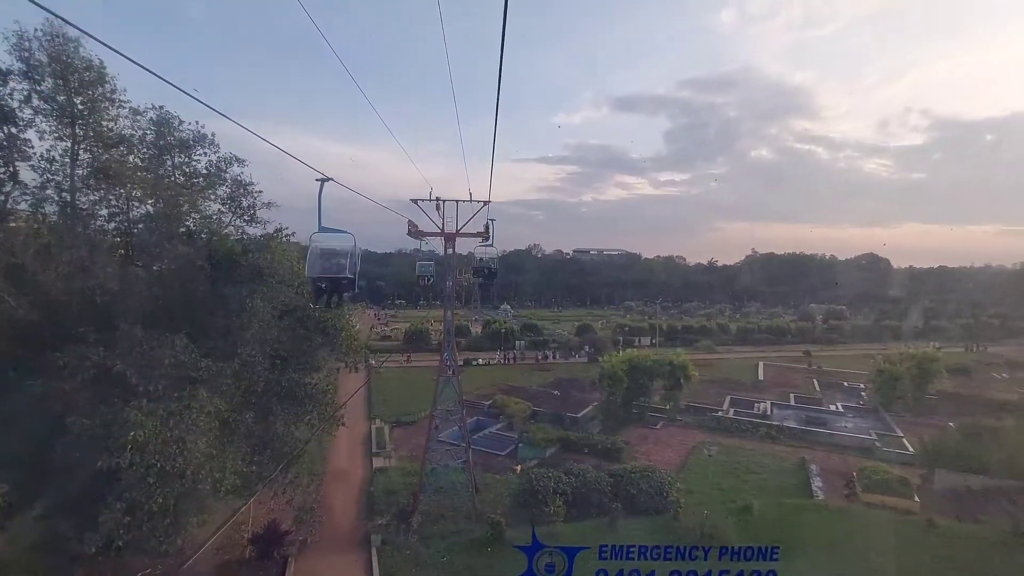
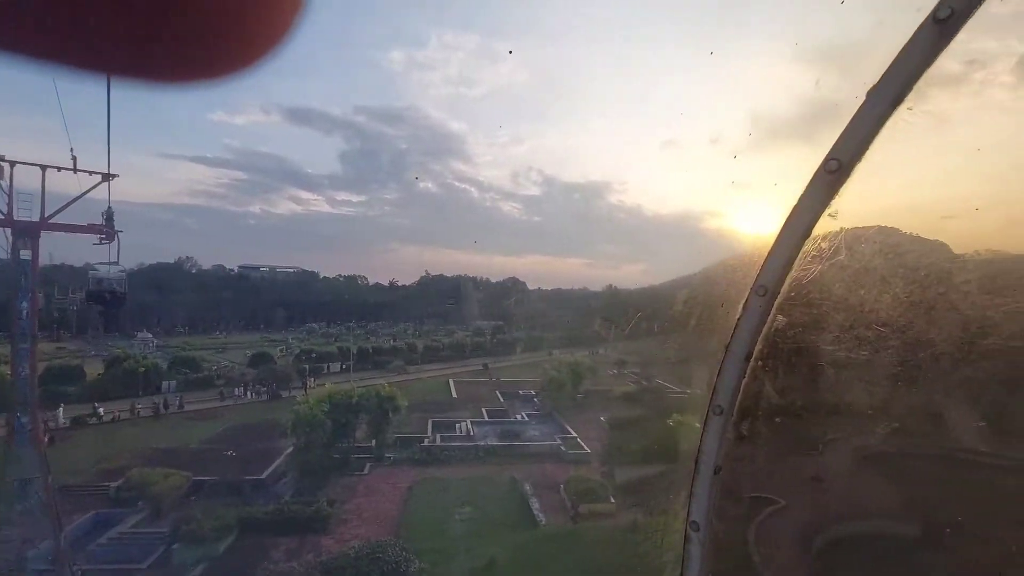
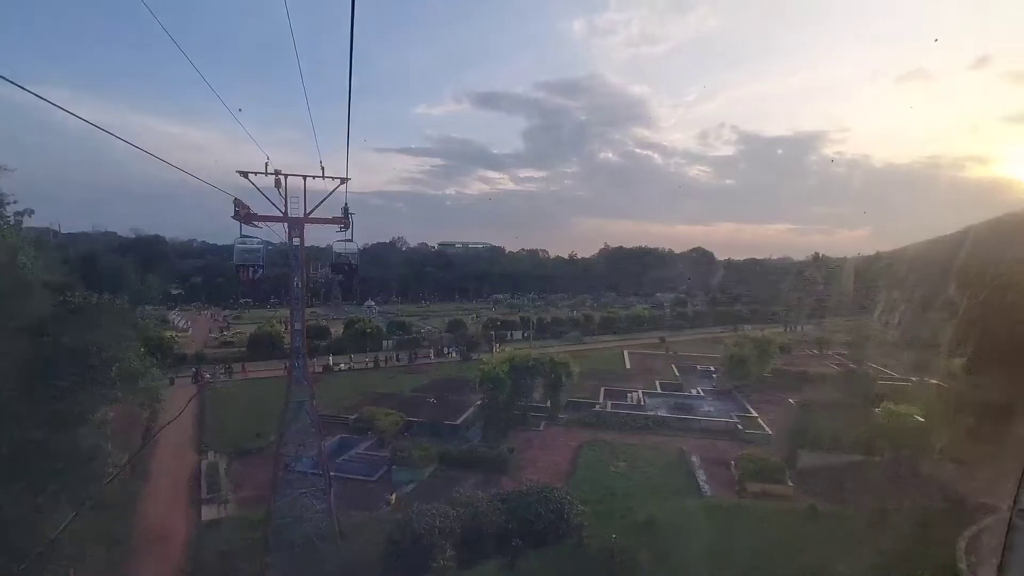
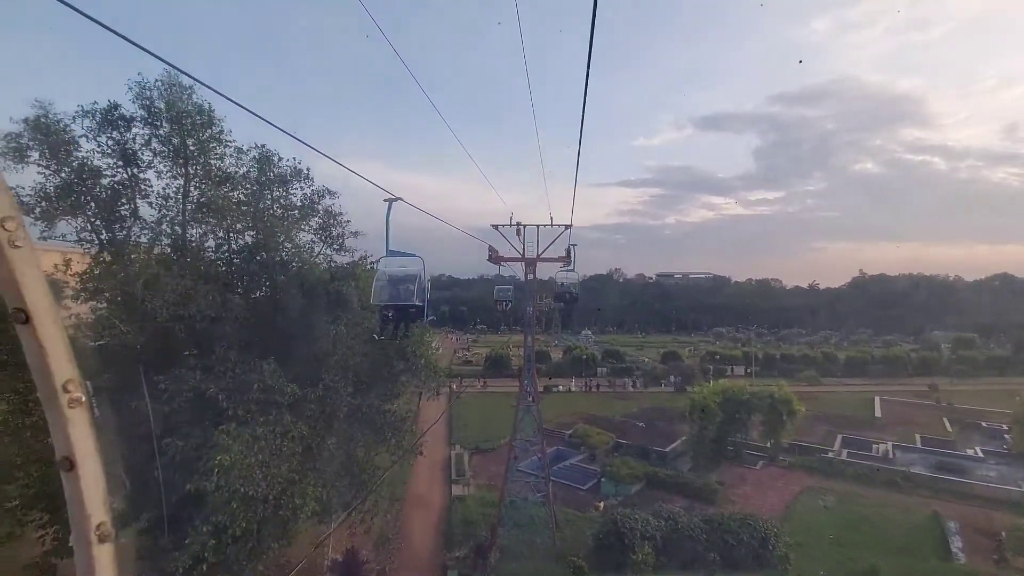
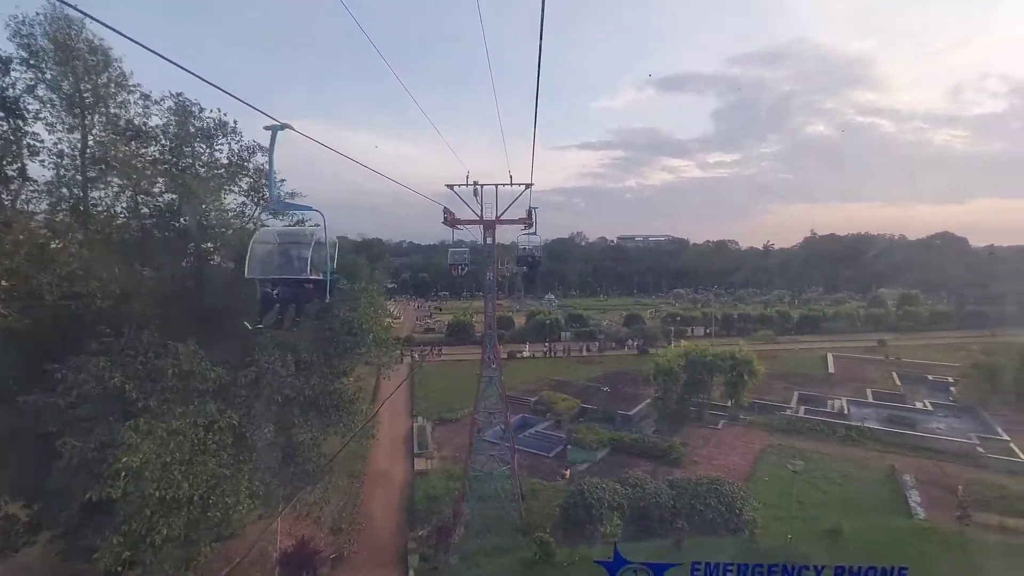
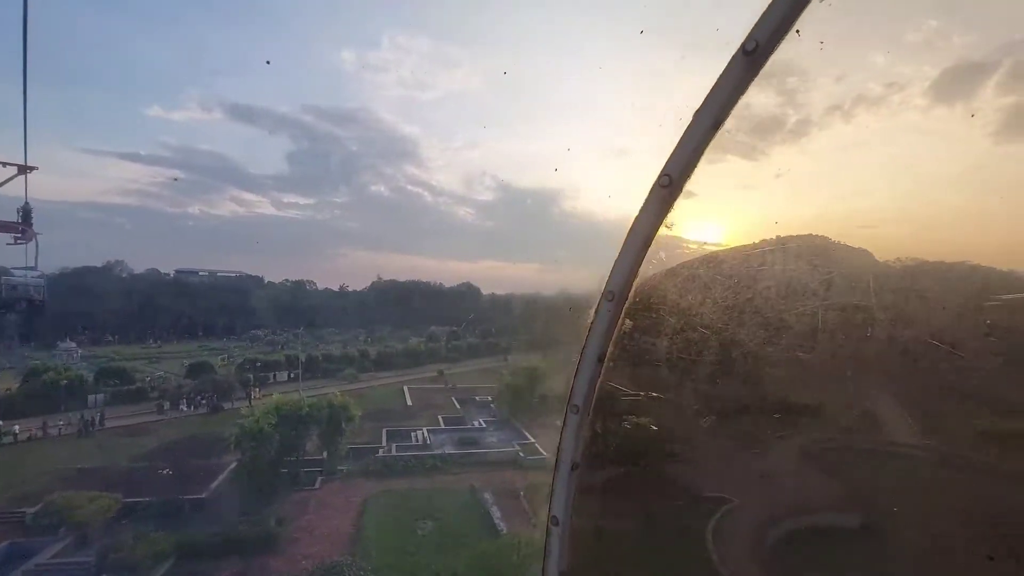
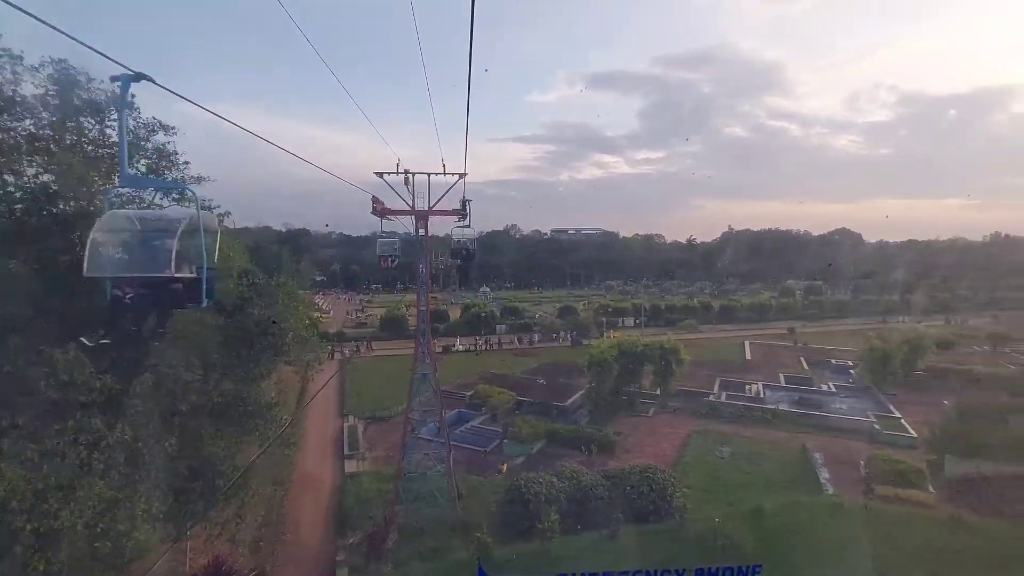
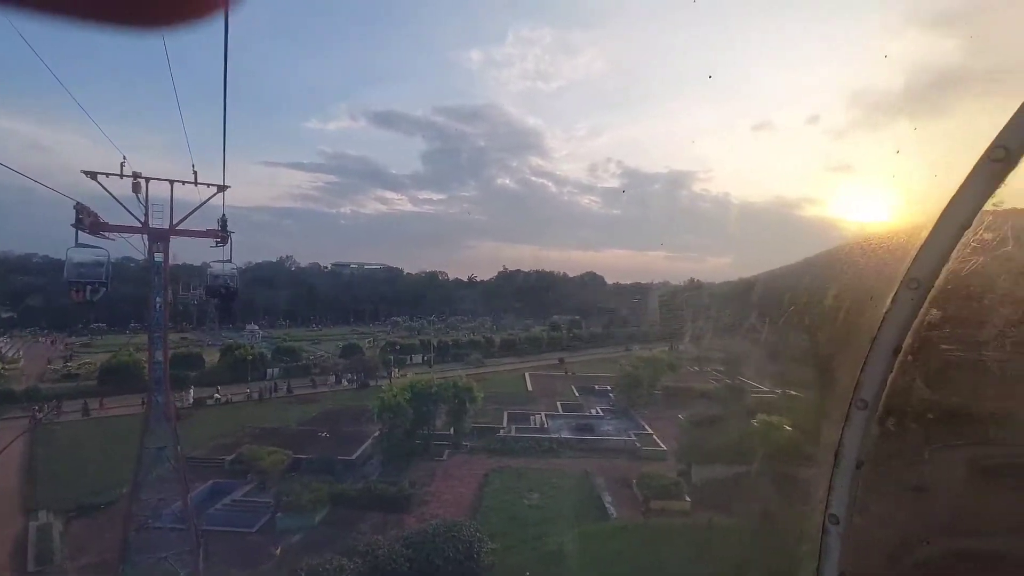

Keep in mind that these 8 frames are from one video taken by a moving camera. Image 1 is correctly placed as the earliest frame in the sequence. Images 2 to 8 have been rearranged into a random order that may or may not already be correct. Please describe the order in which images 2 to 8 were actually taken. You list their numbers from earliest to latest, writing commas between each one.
4, 5, 7, 3, 8, 2, 6
